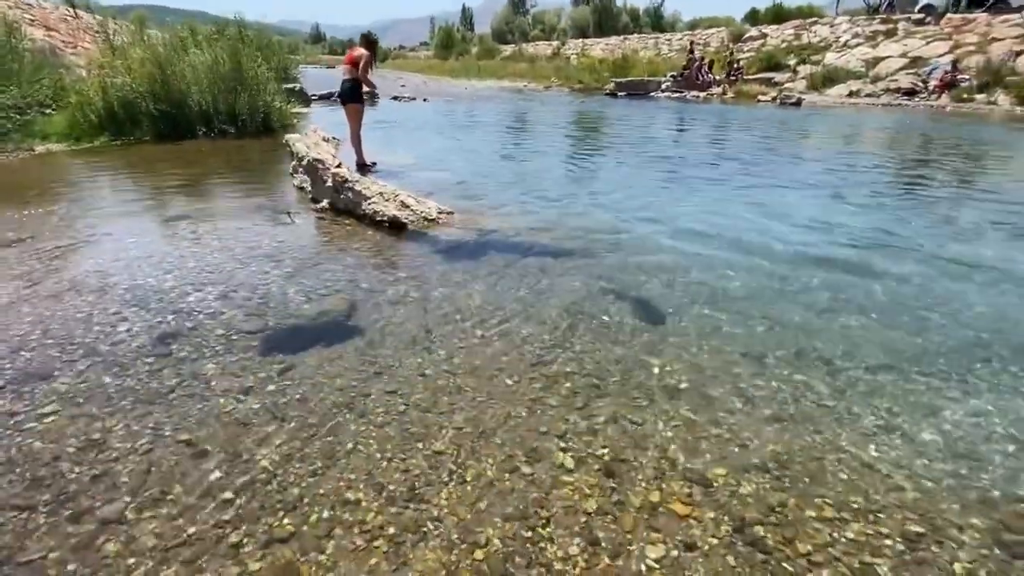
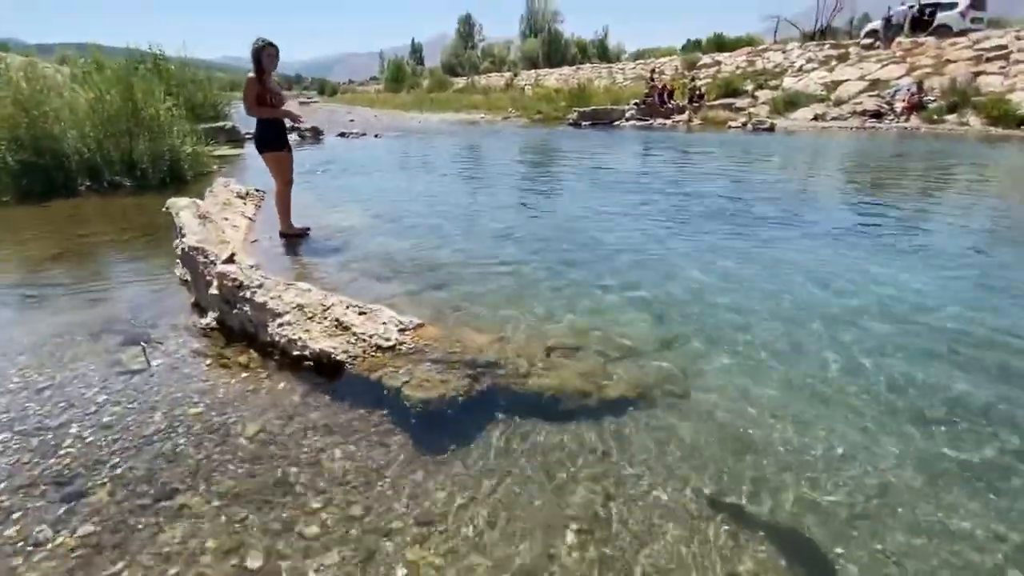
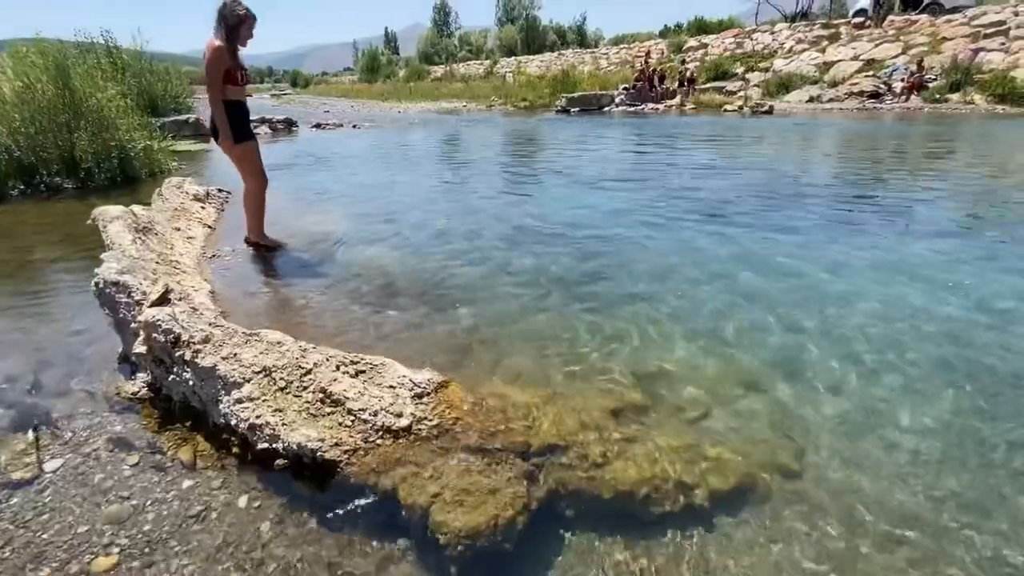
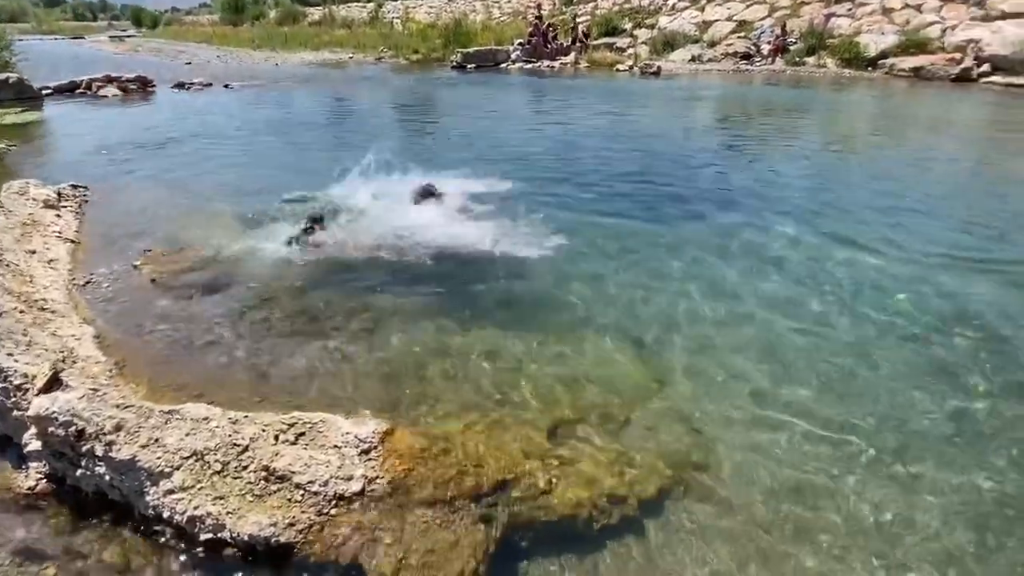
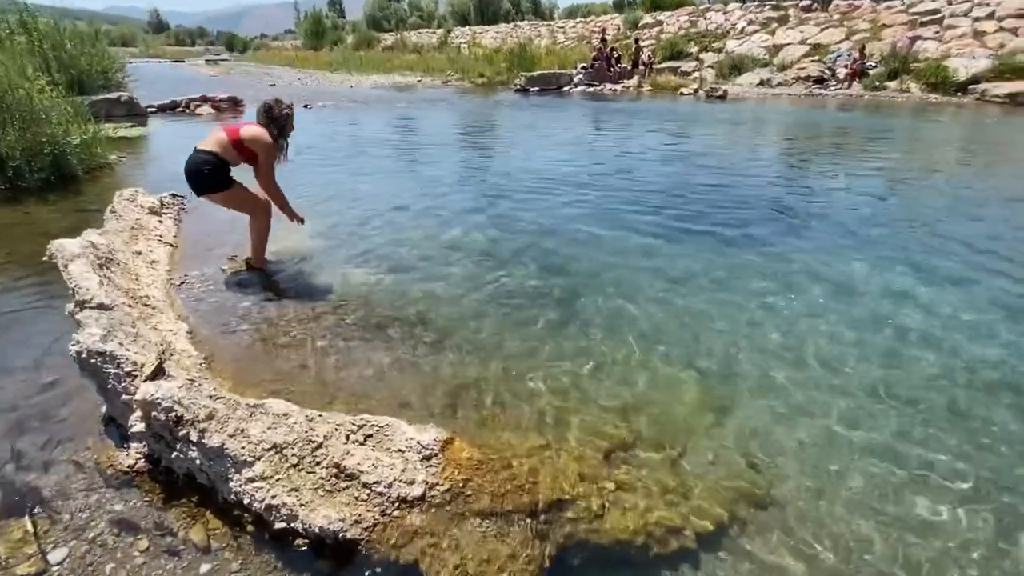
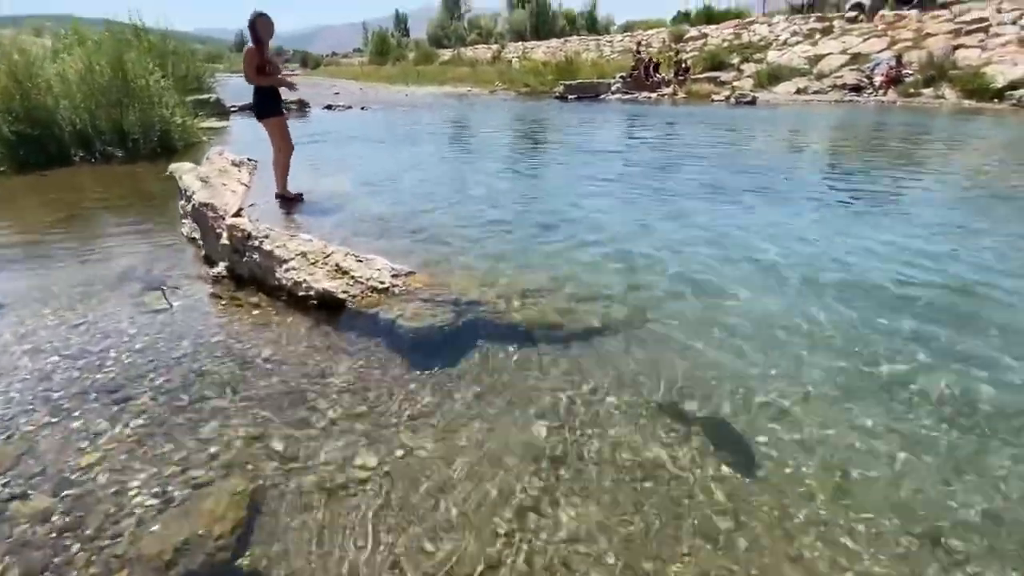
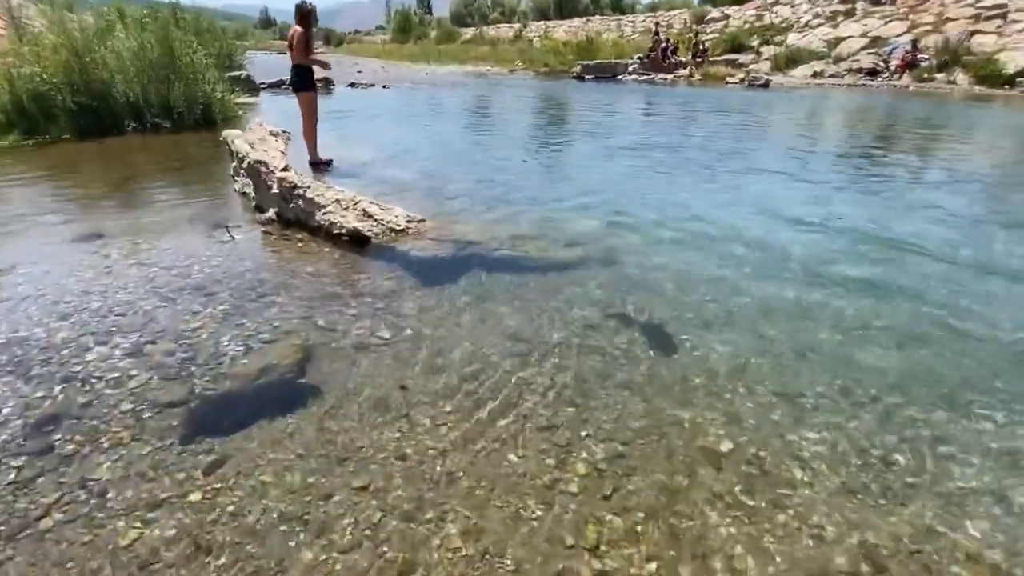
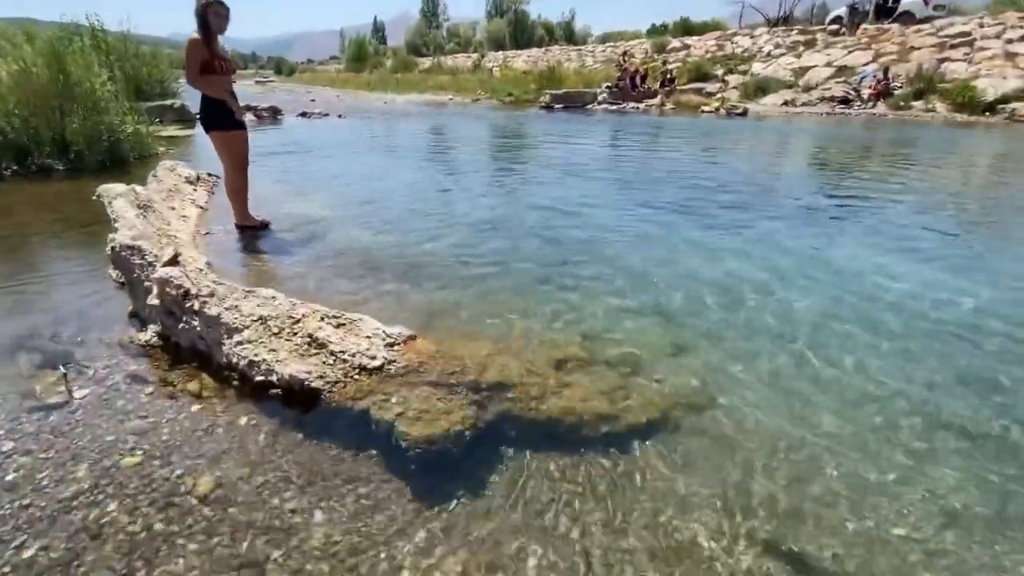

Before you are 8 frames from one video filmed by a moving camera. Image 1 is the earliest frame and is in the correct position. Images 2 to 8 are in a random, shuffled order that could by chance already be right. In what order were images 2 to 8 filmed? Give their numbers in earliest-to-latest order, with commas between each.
7, 6, 2, 8, 3, 5, 4
